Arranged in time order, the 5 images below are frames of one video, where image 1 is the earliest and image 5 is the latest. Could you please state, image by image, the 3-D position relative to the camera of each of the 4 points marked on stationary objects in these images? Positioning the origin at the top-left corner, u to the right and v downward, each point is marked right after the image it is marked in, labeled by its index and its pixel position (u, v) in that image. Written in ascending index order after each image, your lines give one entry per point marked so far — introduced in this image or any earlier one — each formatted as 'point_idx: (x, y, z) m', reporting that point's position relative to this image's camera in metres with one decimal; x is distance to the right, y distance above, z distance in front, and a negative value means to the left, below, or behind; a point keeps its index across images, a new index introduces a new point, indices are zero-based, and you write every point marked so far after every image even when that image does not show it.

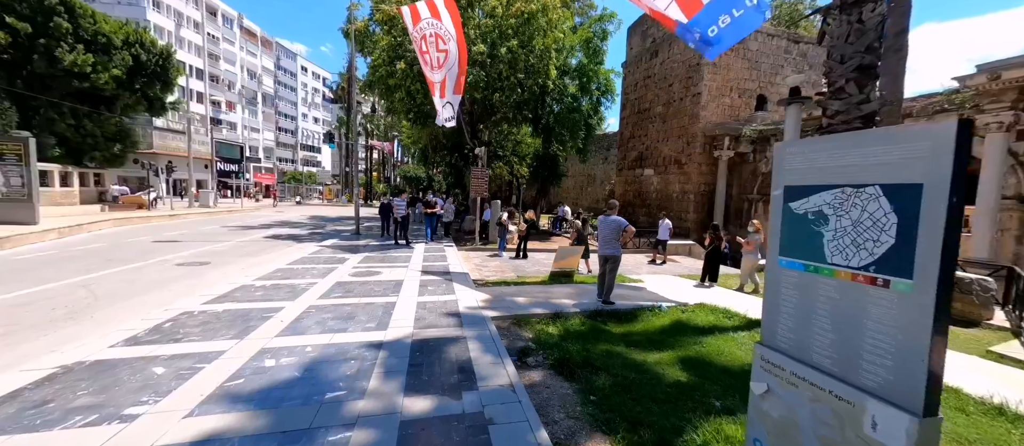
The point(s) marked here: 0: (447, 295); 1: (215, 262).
0: (-1.0, -1.1, +5.7) m
1: (-6.8, -0.9, +8.4) m
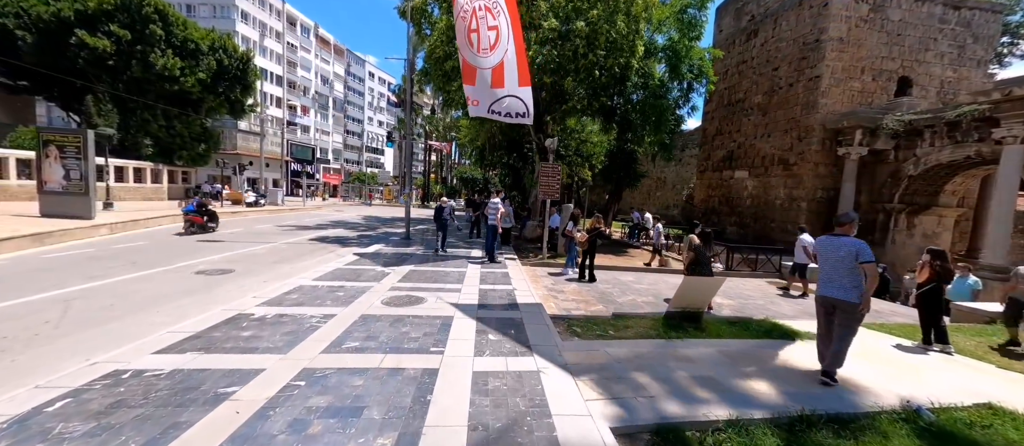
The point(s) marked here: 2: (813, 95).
0: (+0.1, -1.3, +3.6) m
1: (-5.2, -0.9, +7.0) m
2: (+14.3, +6.0, +17.3) m
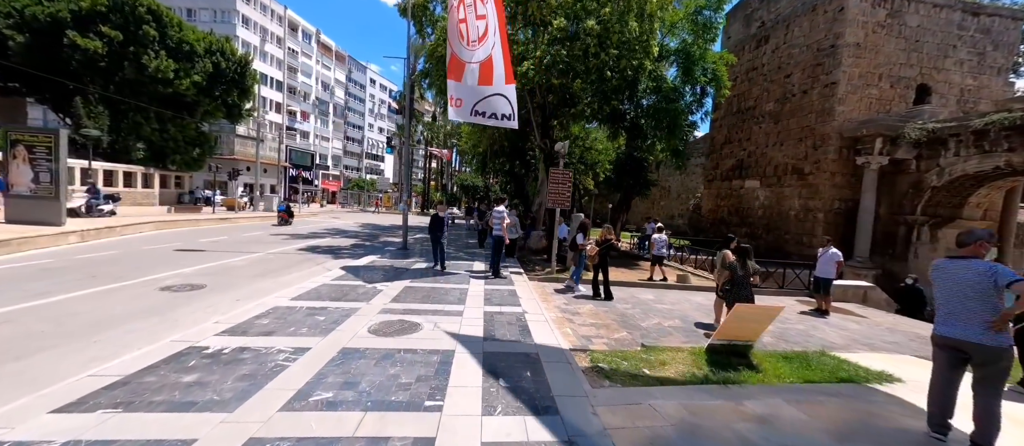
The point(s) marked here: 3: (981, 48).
0: (+0.2, -1.4, +2.7) m
1: (-5.1, -1.1, +6.2) m
2: (+14.5, +5.5, +16.7) m
3: (+22.0, +8.2, +17.2) m
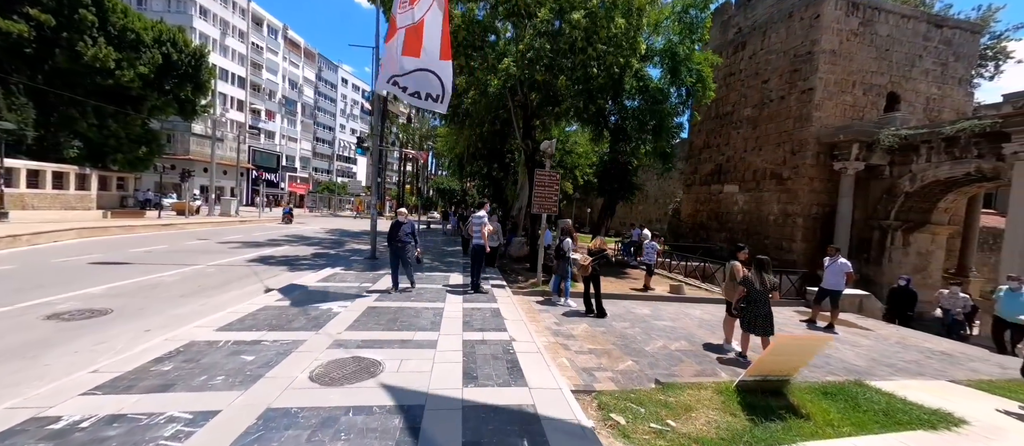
0: (+0.2, -1.5, +1.9) m
1: (-5.3, -1.2, +5.0) m
2: (+13.5, +5.3, +16.8) m
3: (+21.0, +7.9, +17.8) m
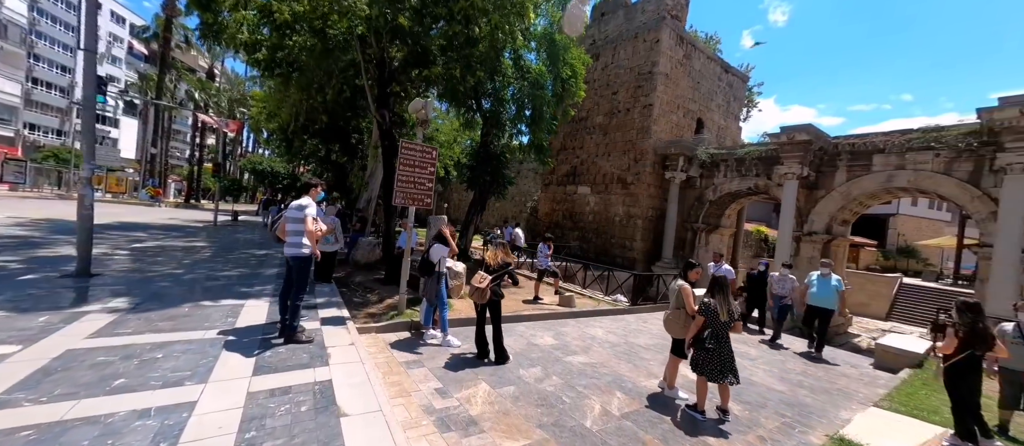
0: (+0.4, -1.5, -0.3) m
1: (-5.9, -1.1, +0.4) m
2: (+6.9, +5.2, +18.6) m
3: (+13.4, +7.7, +22.5) m
